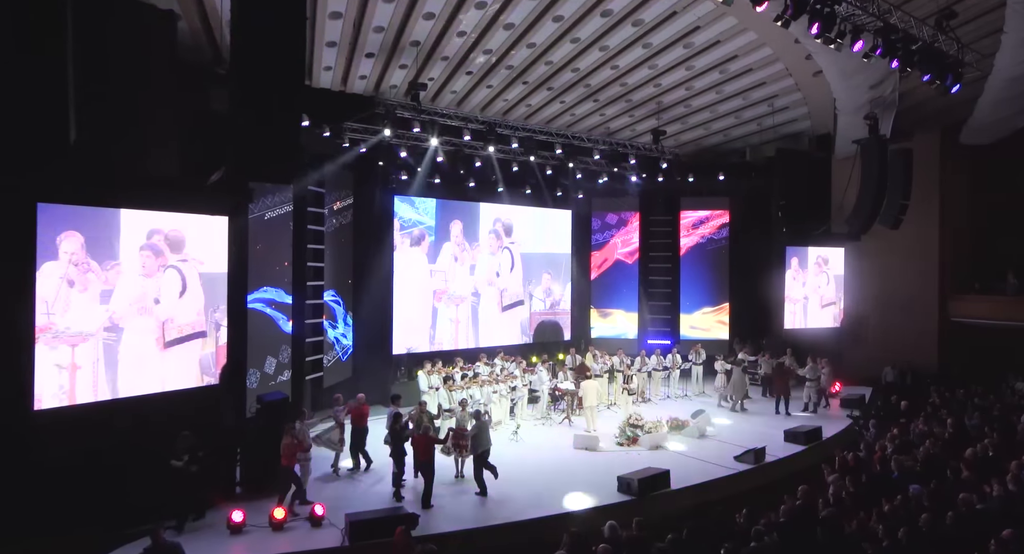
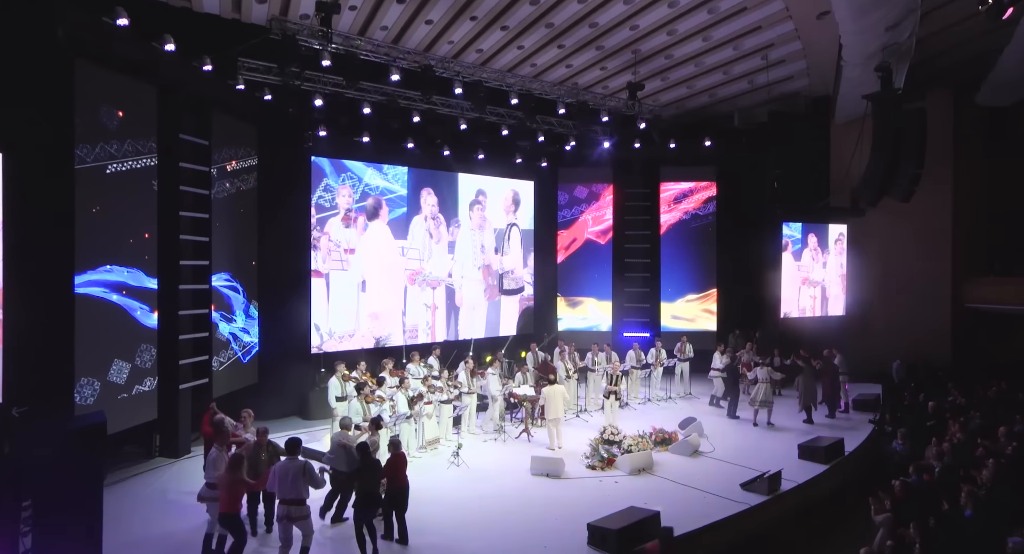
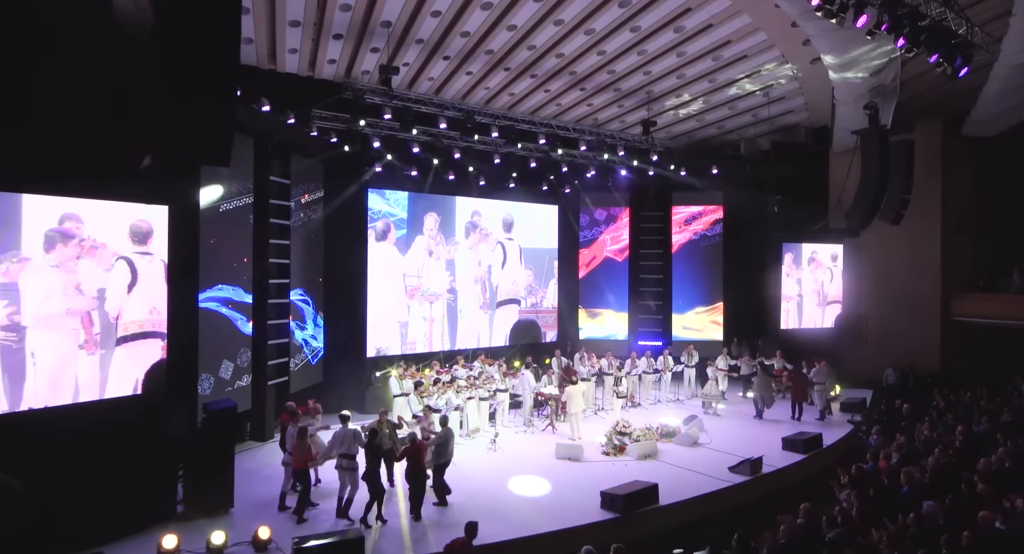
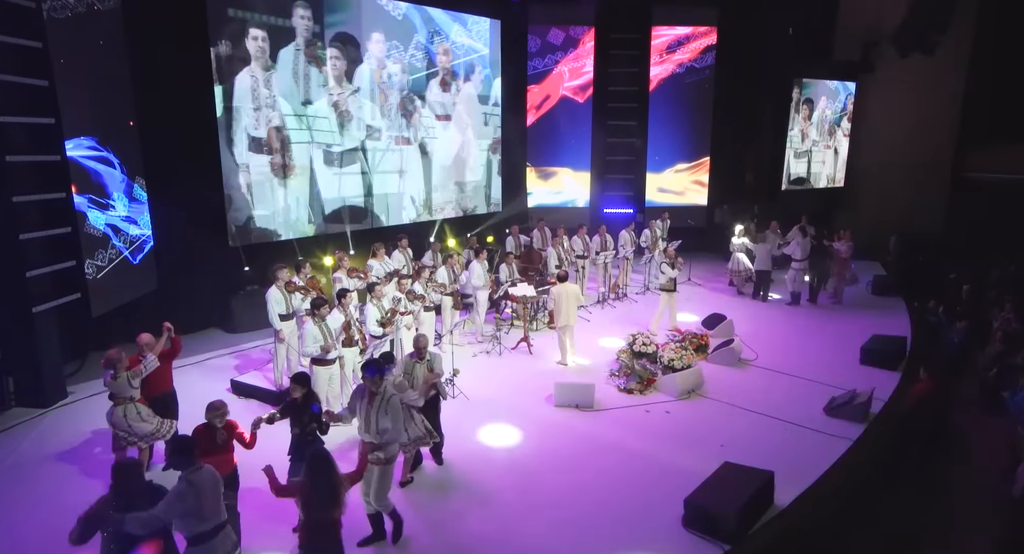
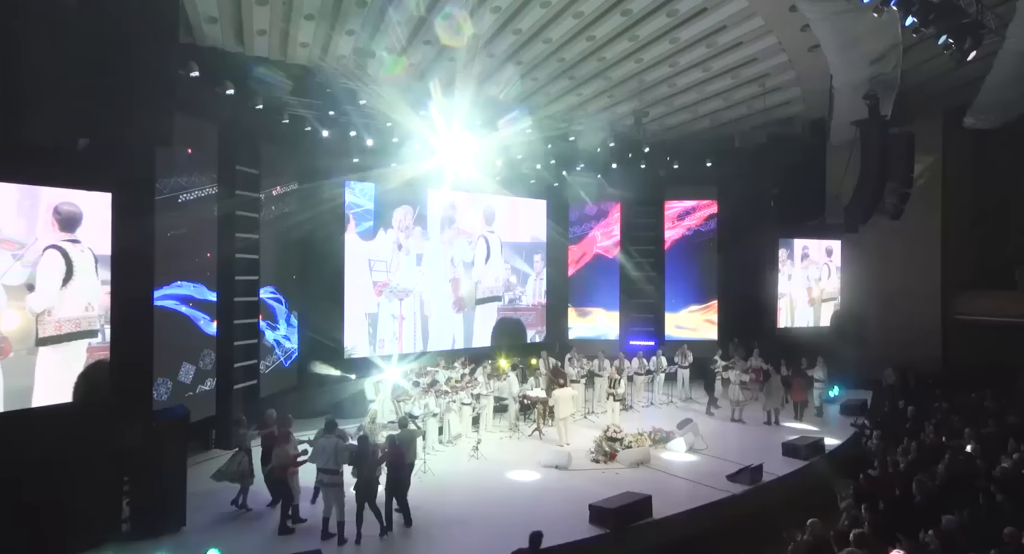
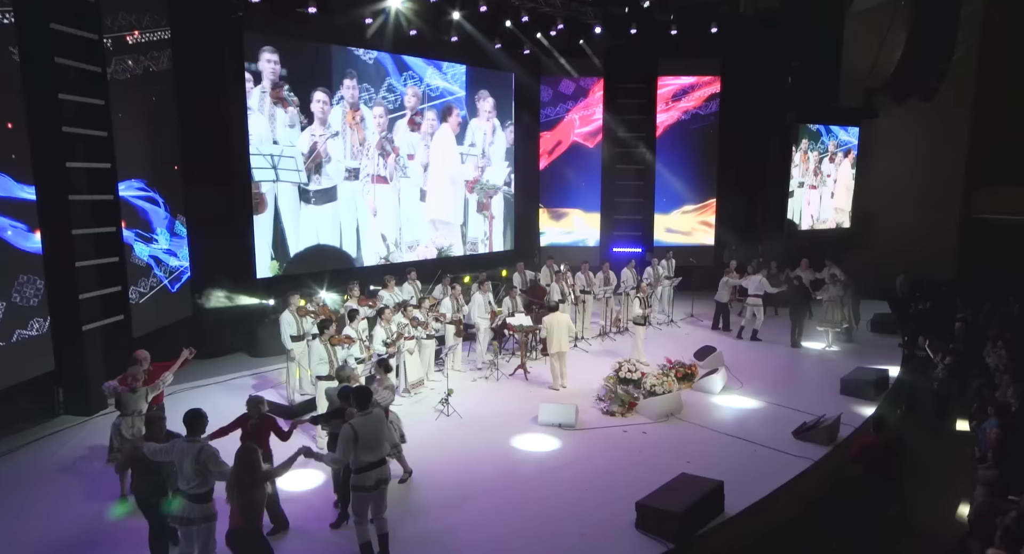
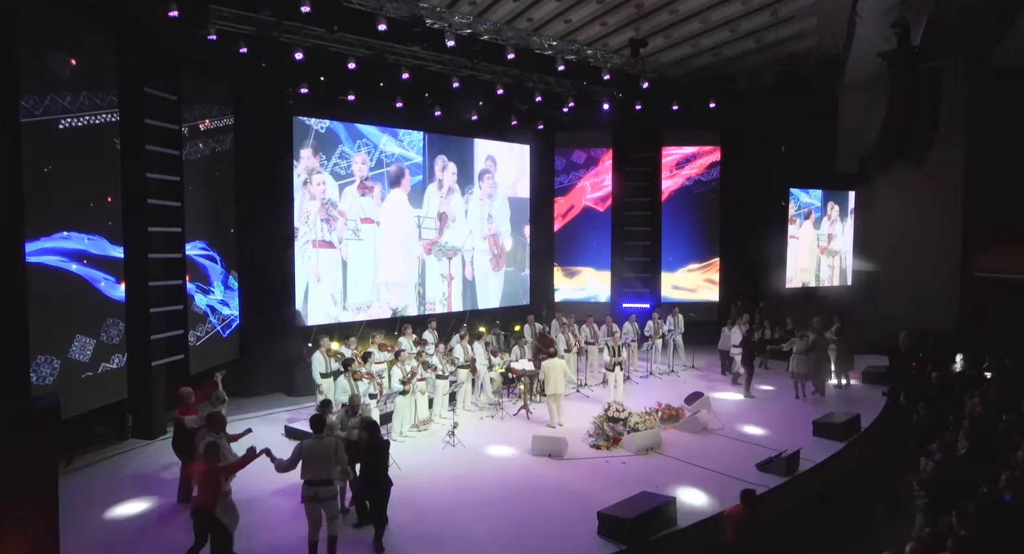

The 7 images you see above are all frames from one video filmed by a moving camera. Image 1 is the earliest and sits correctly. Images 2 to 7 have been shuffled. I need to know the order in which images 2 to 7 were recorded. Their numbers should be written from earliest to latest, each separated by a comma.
3, 5, 2, 7, 6, 4
